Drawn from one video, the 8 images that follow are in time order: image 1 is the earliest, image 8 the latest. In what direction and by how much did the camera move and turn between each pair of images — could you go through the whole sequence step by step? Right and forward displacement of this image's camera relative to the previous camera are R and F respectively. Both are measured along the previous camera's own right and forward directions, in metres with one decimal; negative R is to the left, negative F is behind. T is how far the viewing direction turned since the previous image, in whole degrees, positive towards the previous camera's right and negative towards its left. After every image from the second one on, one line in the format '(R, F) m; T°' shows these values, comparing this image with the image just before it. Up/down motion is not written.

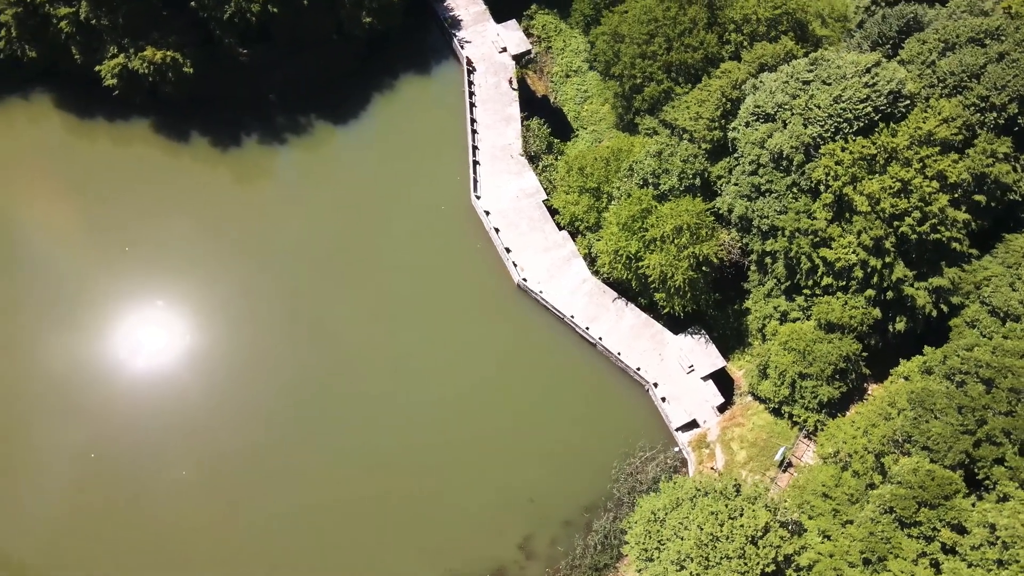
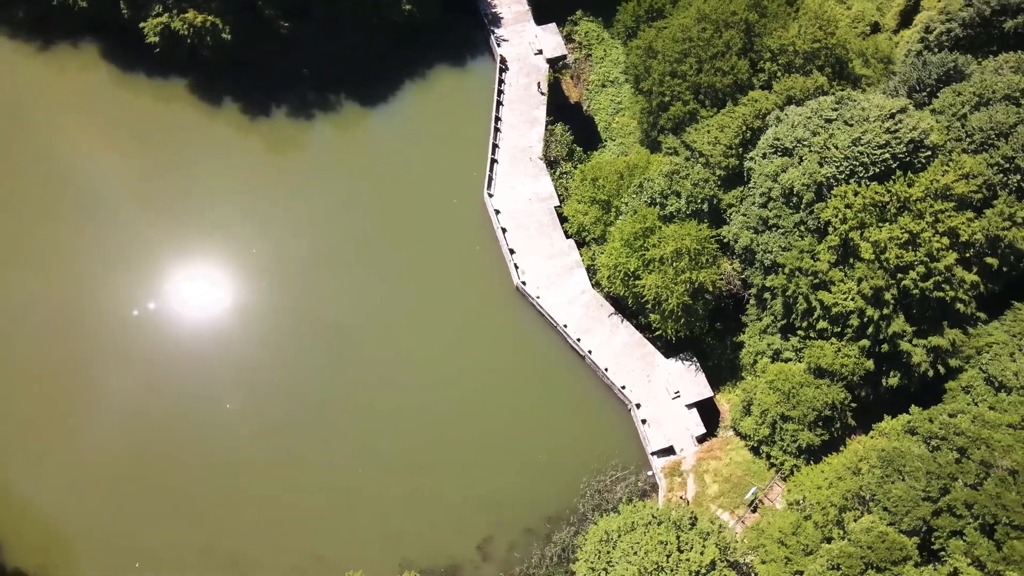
(+1.9, +0.1) m; -3°
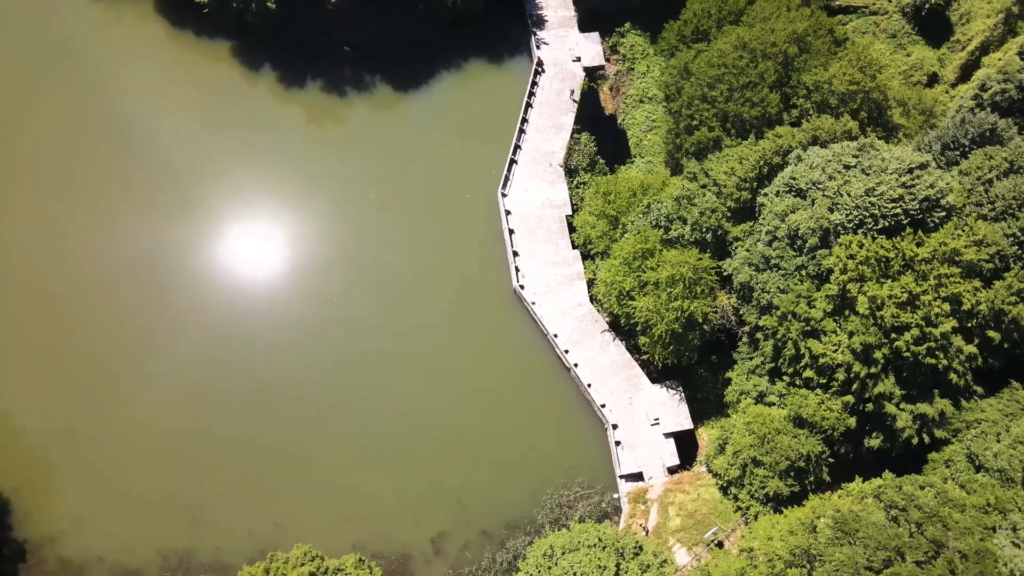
(+2.0, +0.1) m; -3°
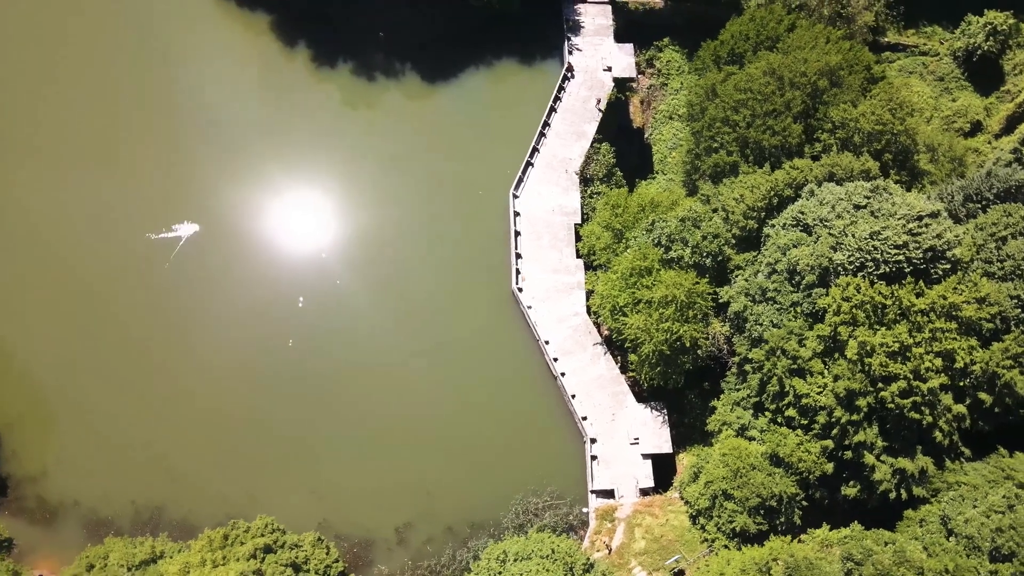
(+1.7, +0.1) m; -3°
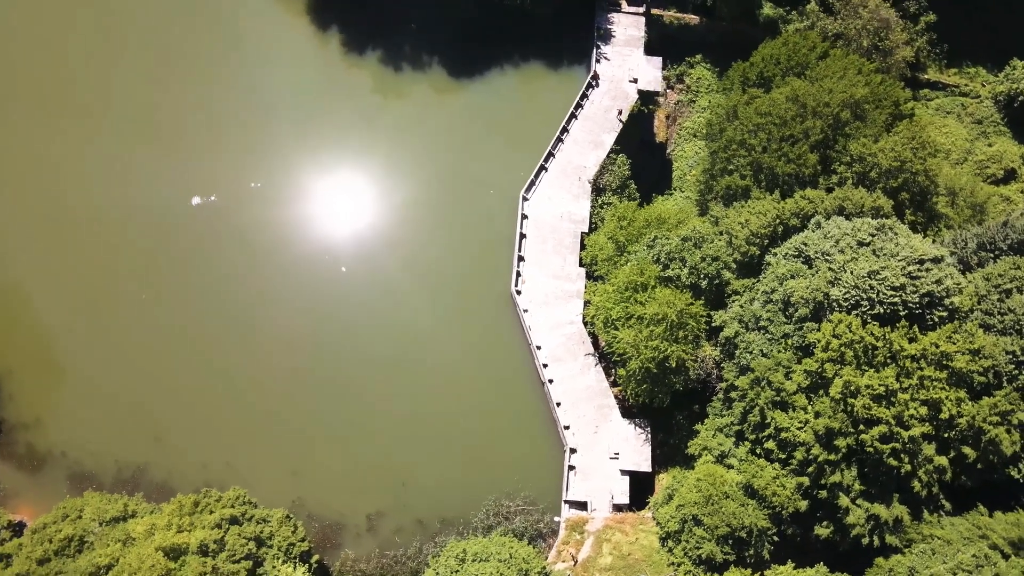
(+1.5, 0.0) m; -2°
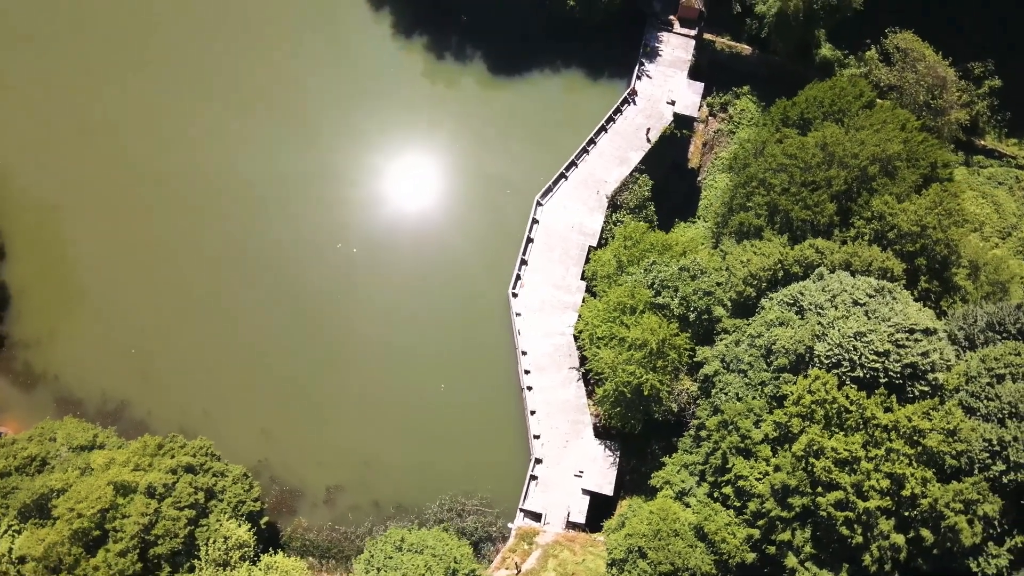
(+2.3, +0.1) m; -4°
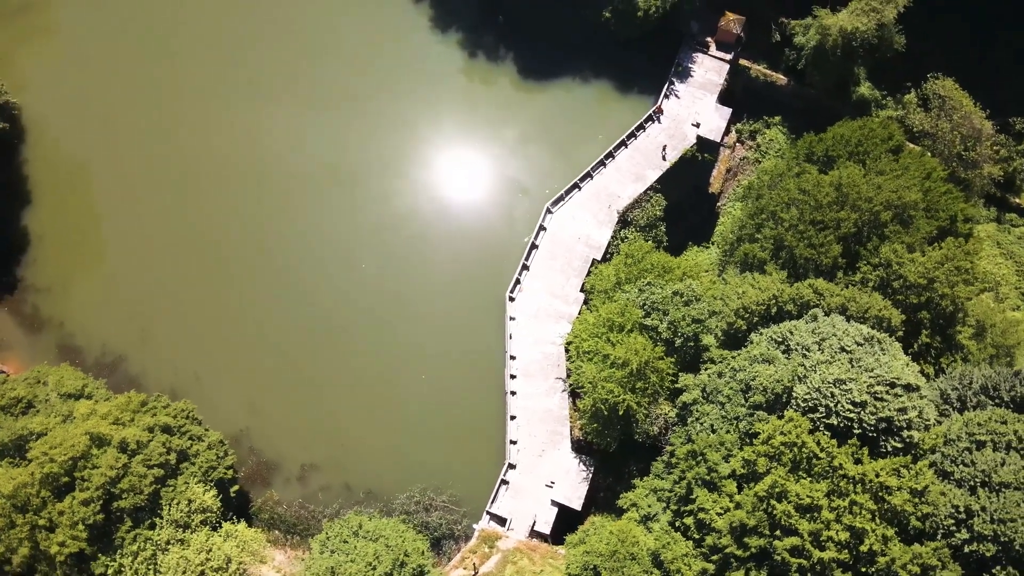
(+1.7, -0.1) m; -3°
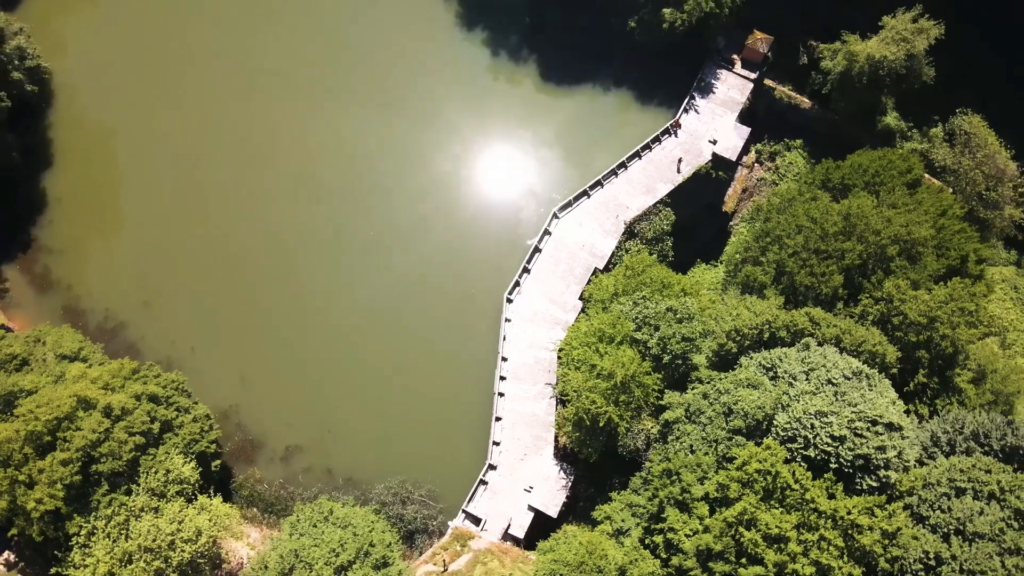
(+1.2, 0.0) m; -2°
